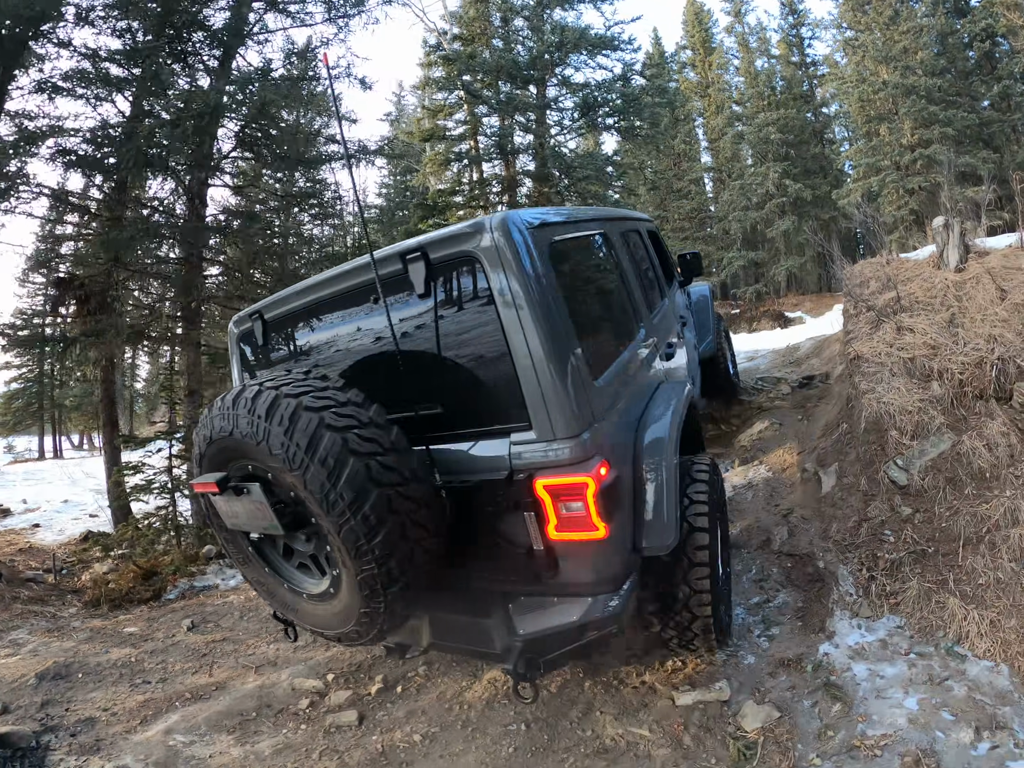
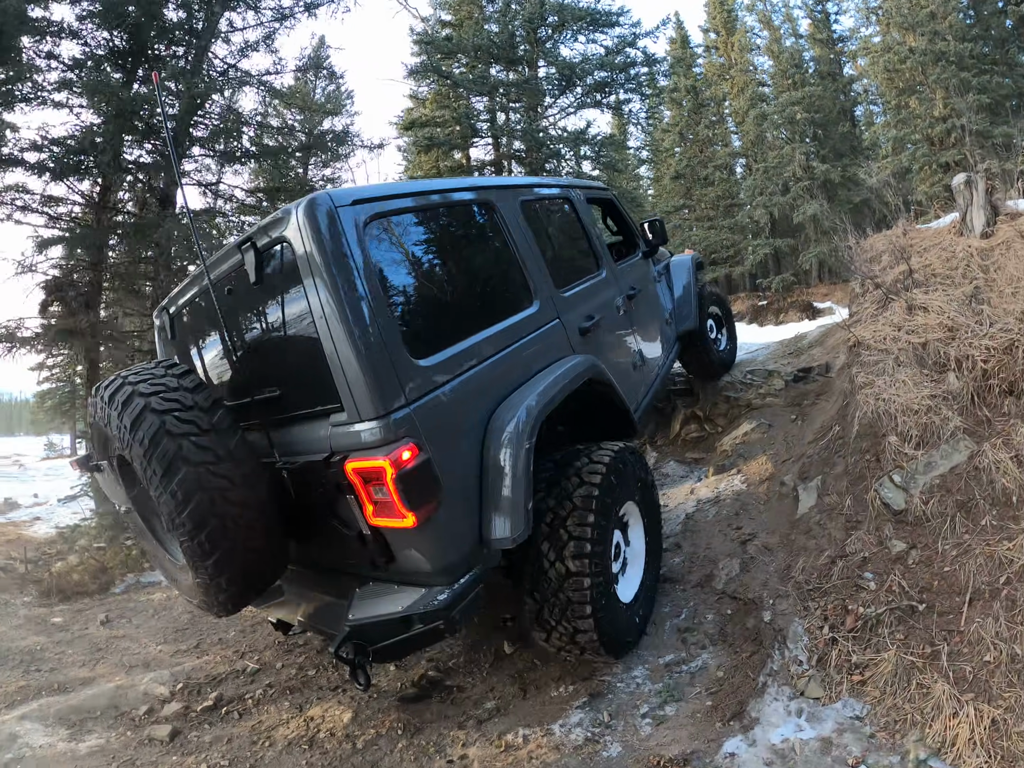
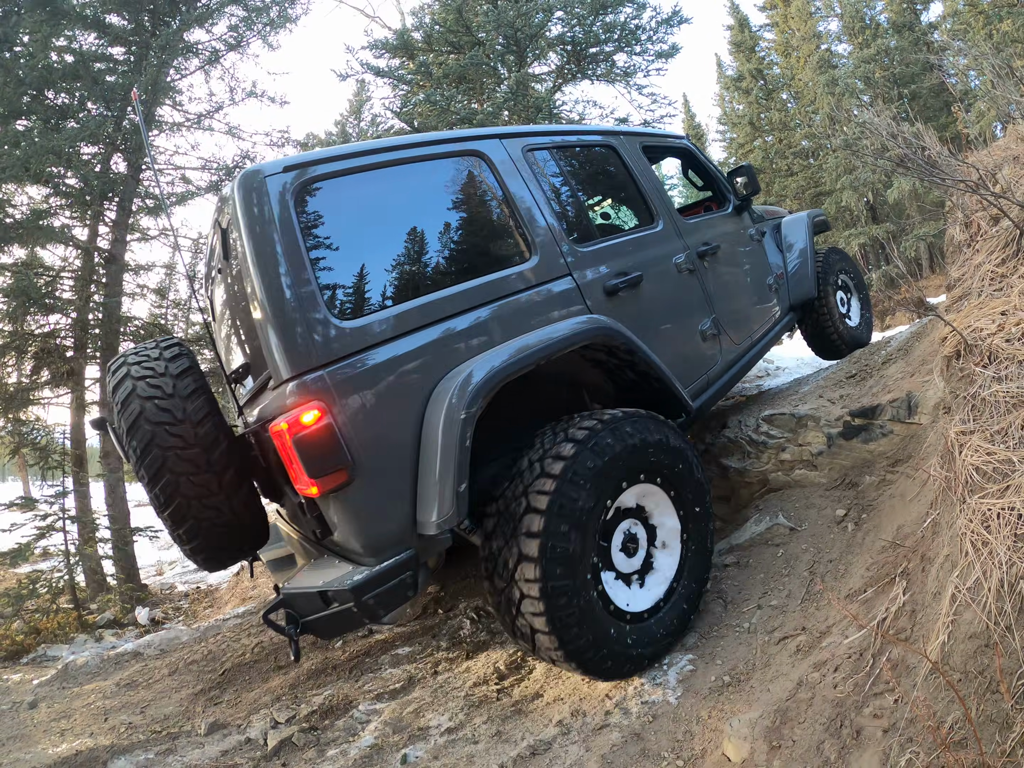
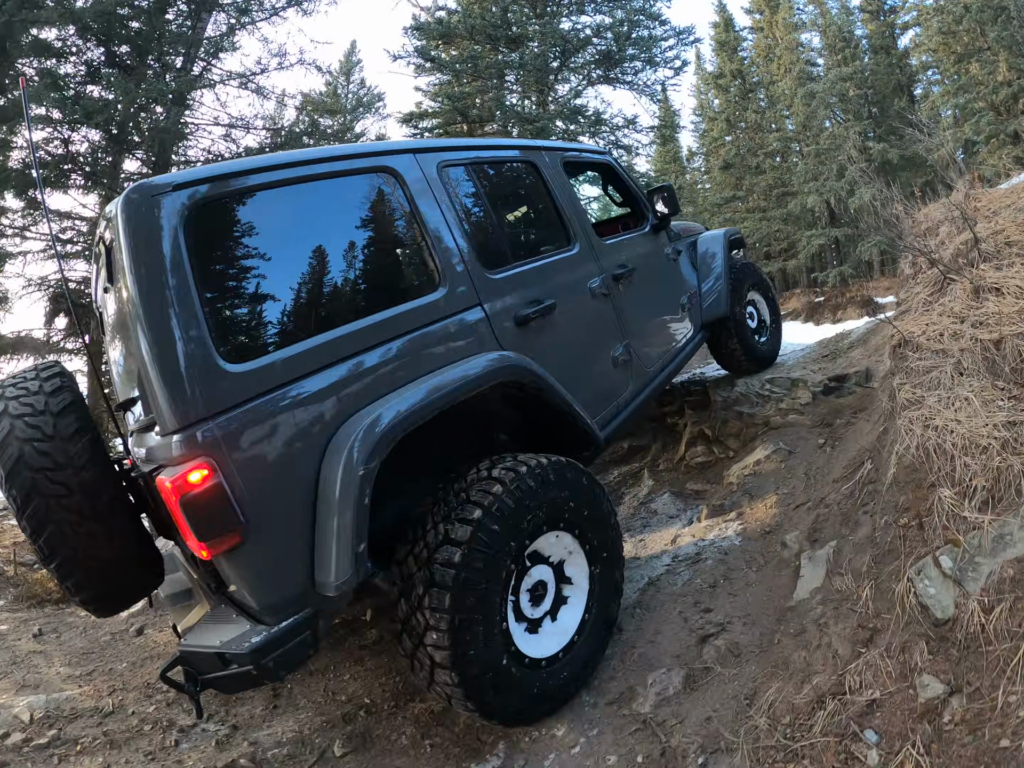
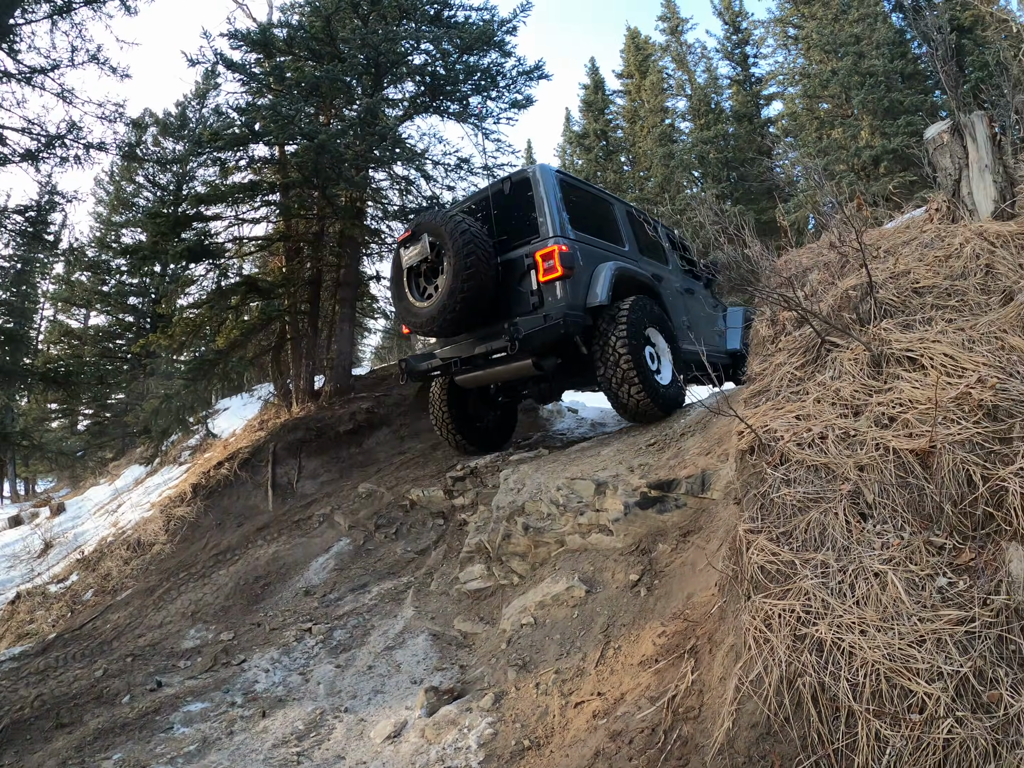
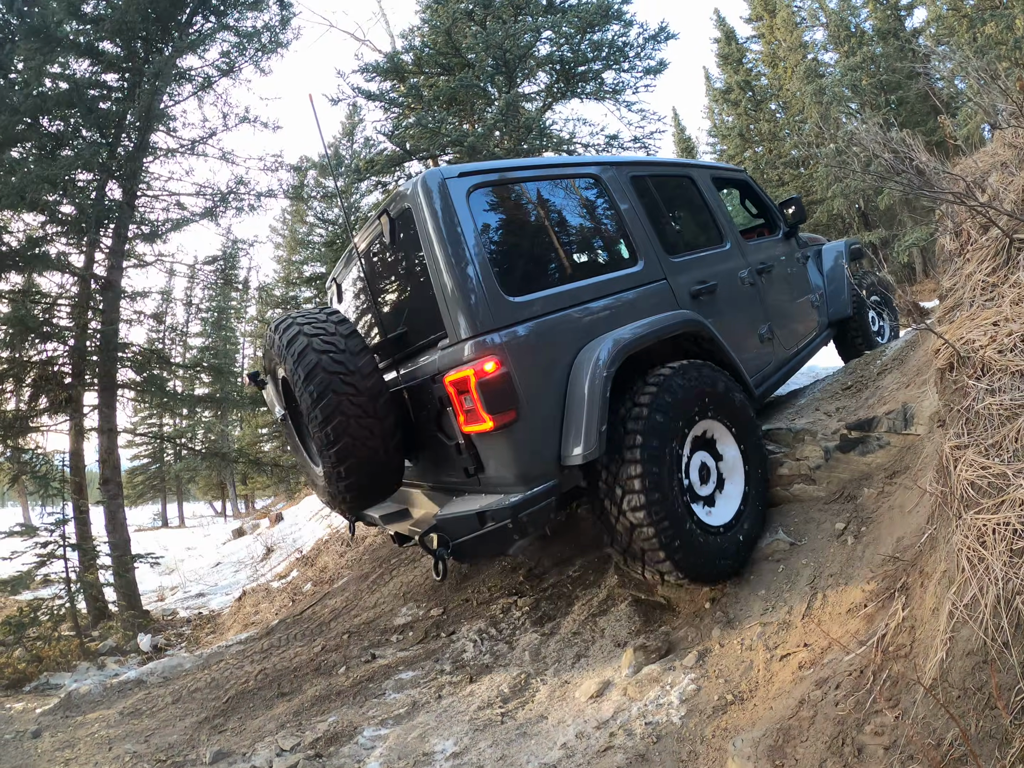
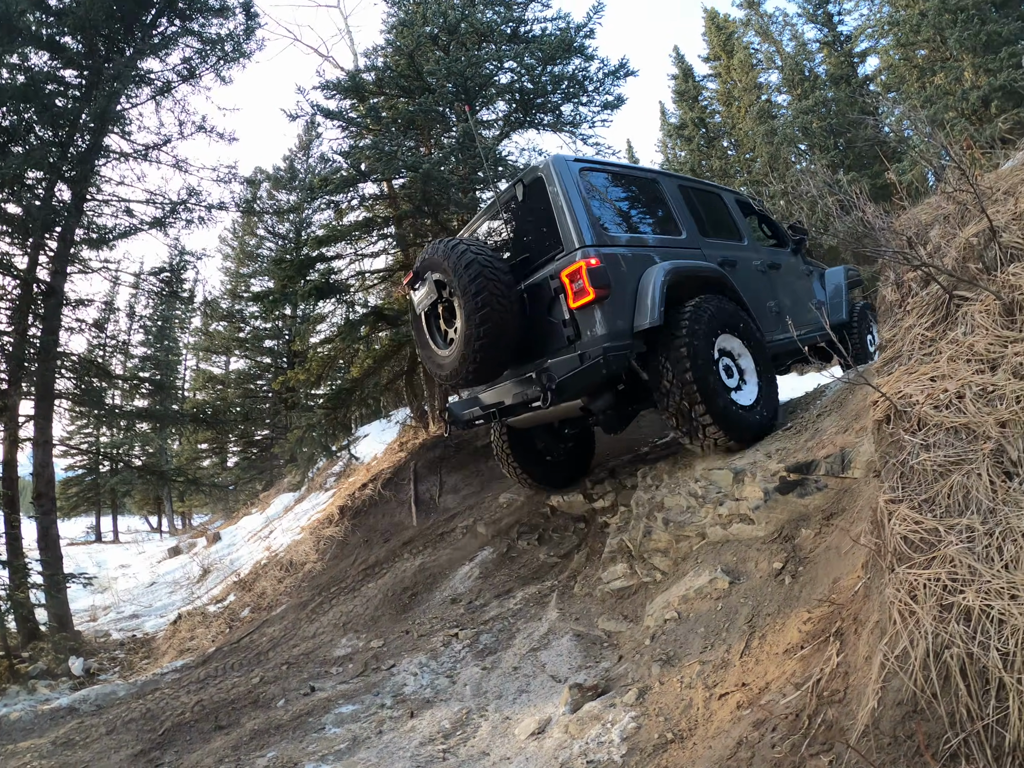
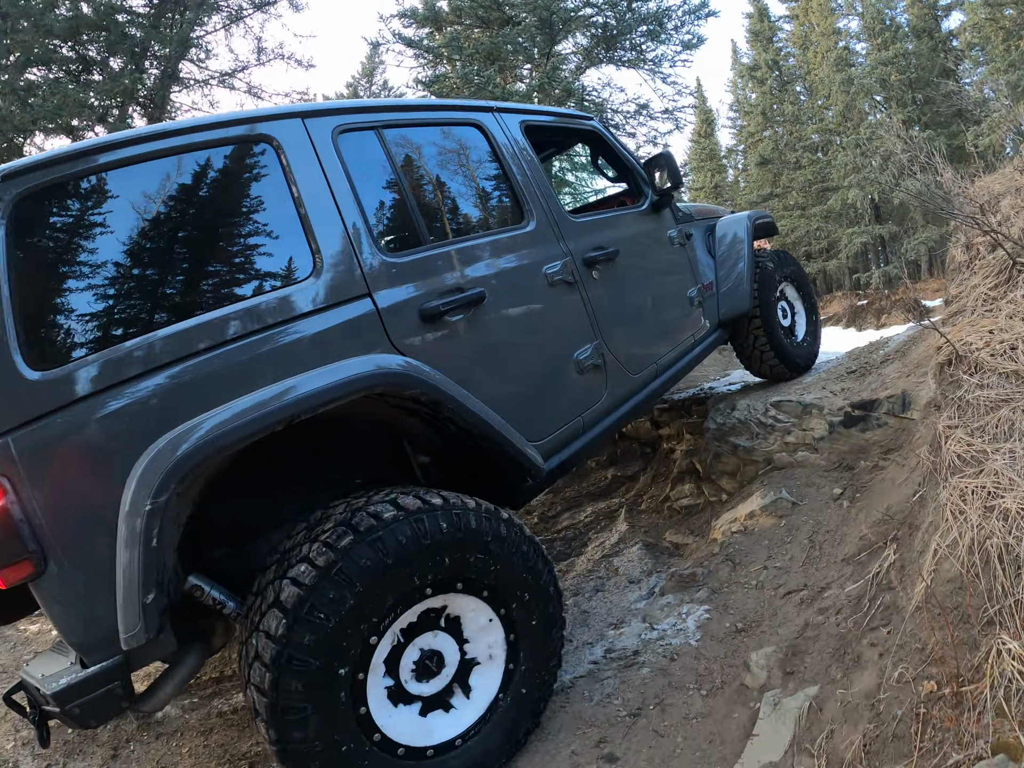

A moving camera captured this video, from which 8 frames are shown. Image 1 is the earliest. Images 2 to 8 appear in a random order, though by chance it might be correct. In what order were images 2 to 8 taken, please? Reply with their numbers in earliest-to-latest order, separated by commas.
2, 4, 8, 3, 6, 7, 5
